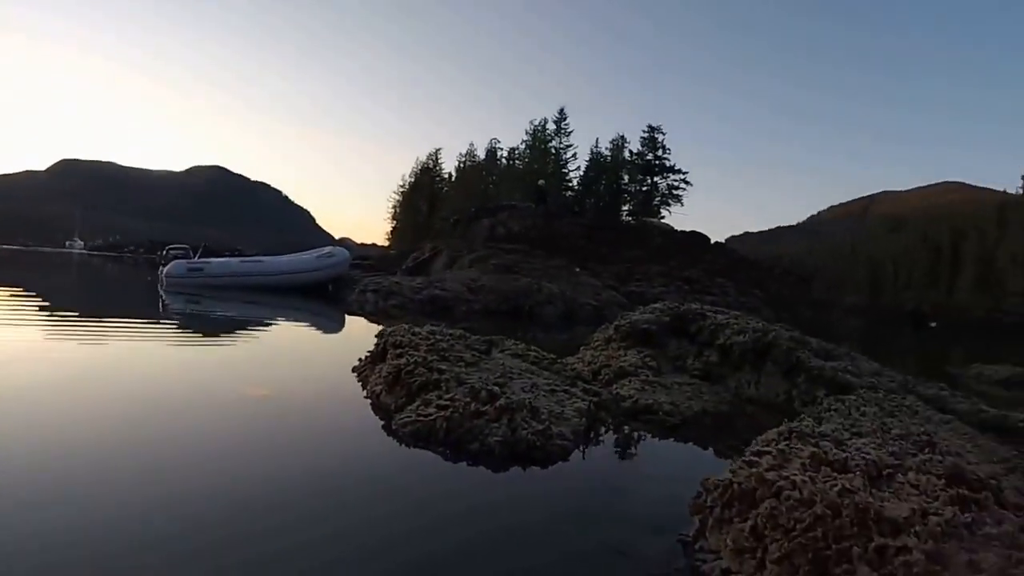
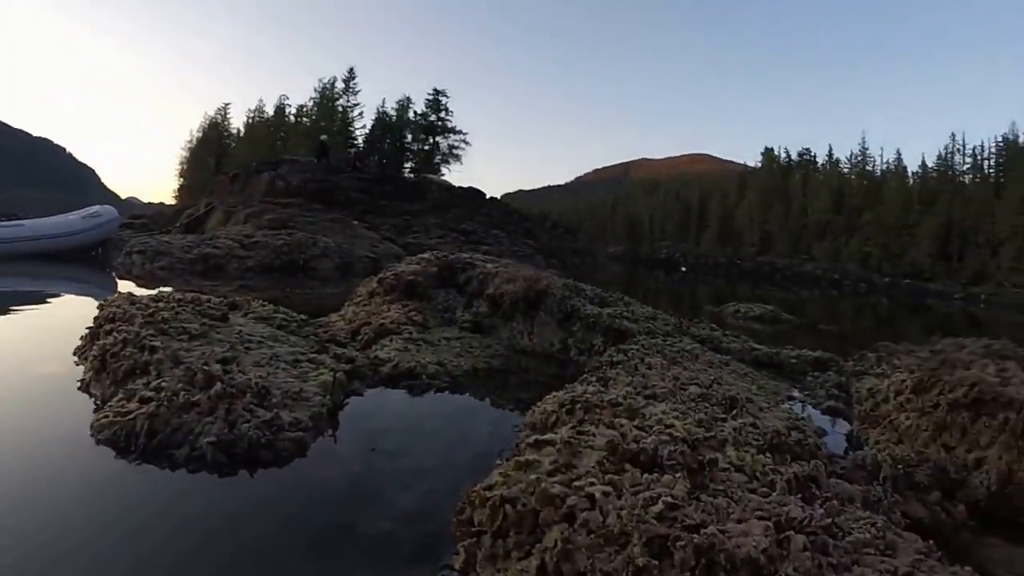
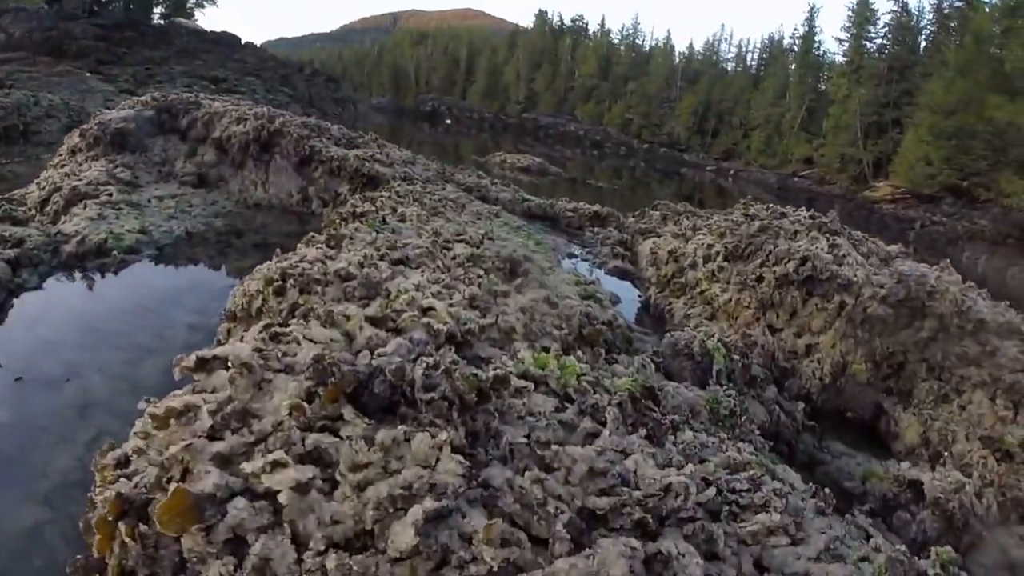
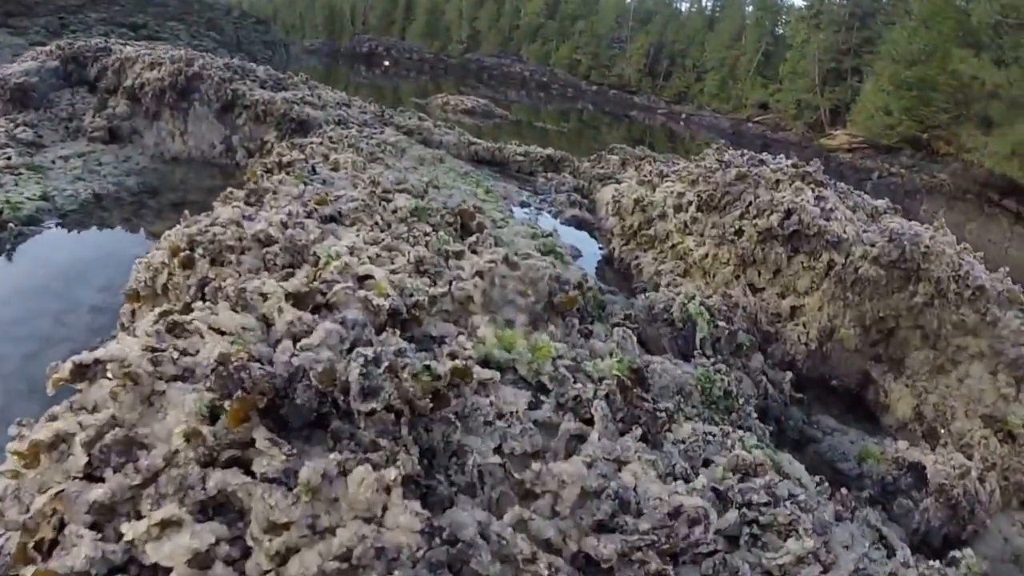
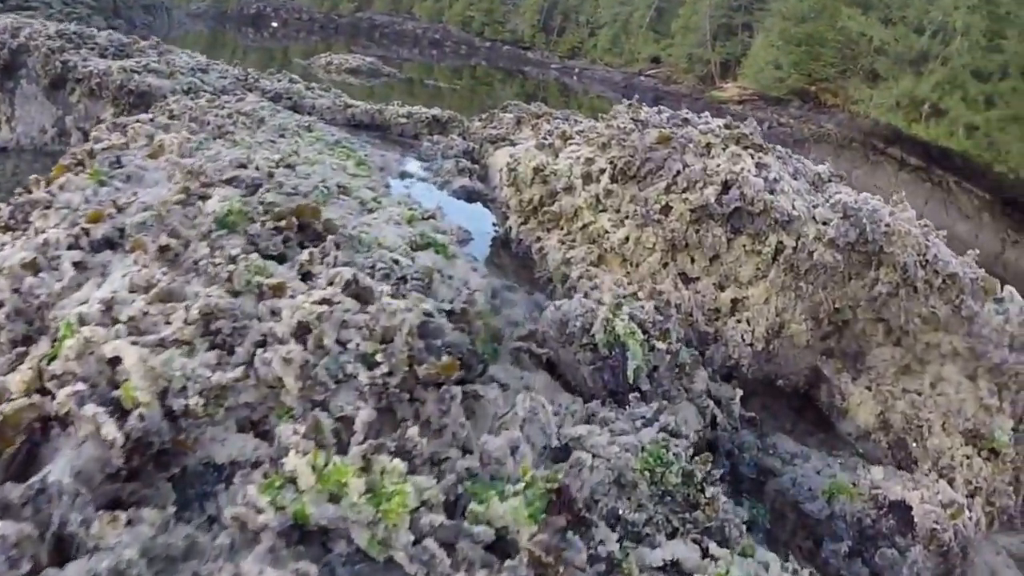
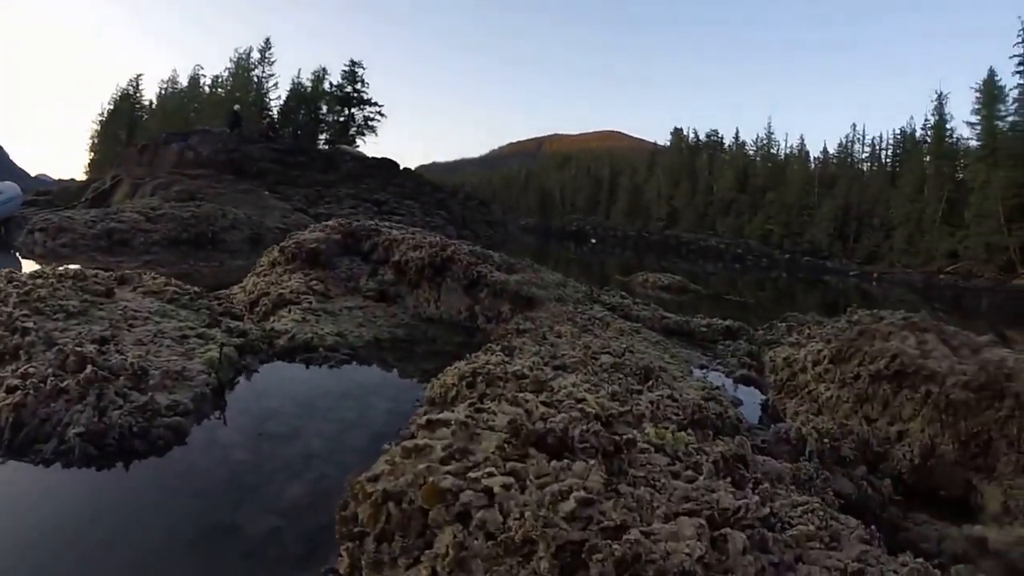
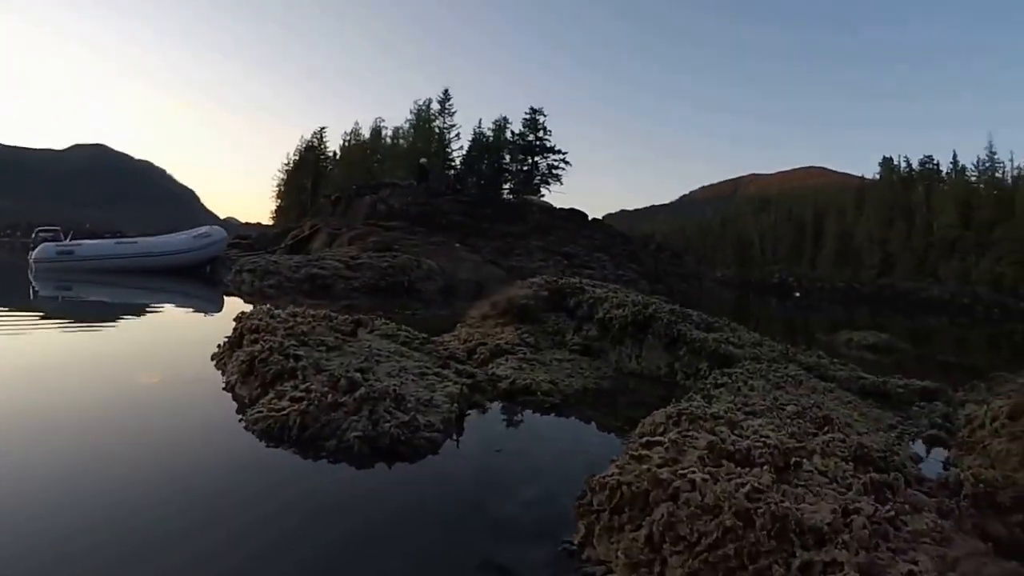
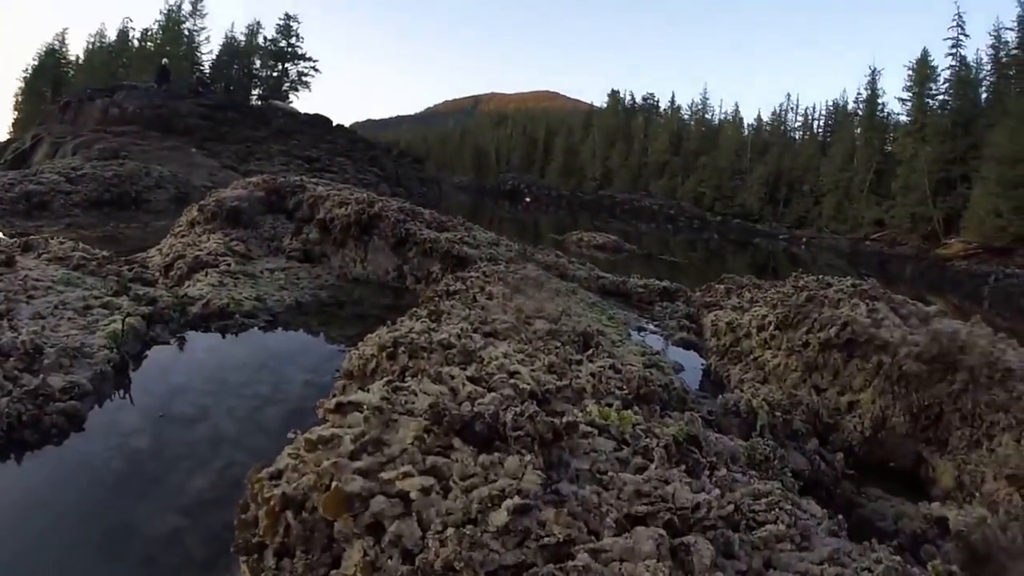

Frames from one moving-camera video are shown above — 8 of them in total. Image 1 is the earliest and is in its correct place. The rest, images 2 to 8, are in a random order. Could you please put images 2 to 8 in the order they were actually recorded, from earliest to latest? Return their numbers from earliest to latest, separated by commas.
7, 2, 6, 8, 3, 4, 5
